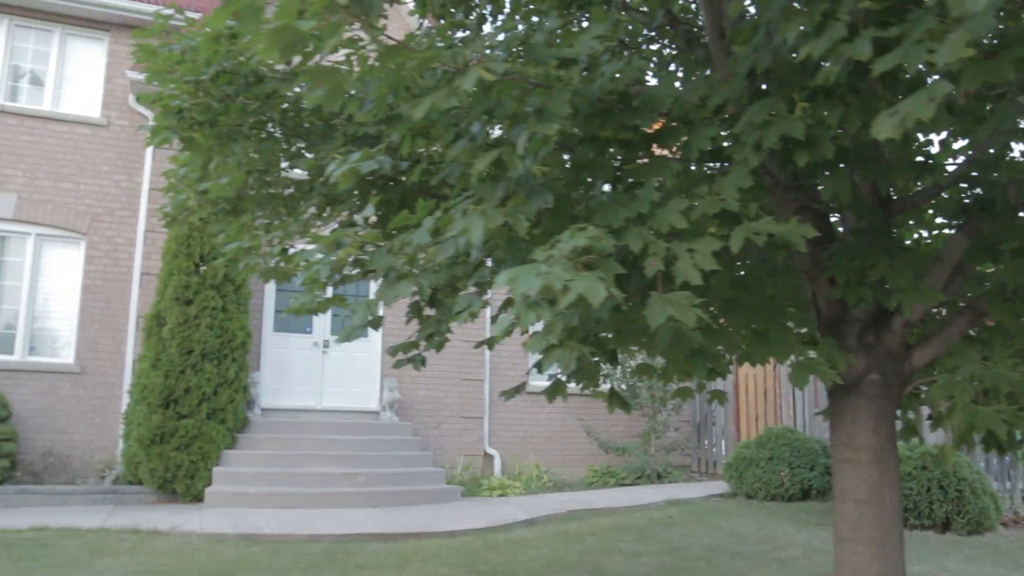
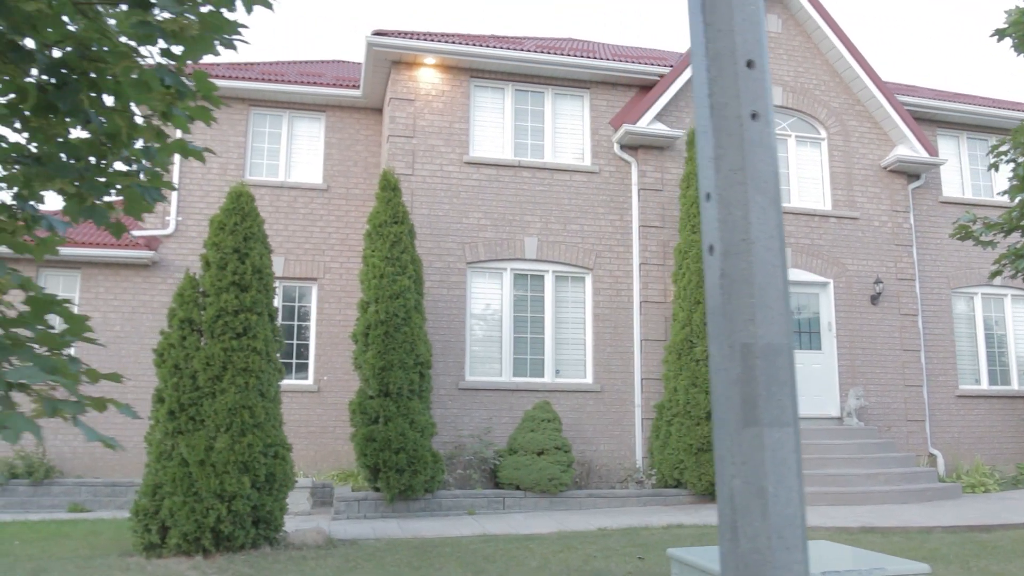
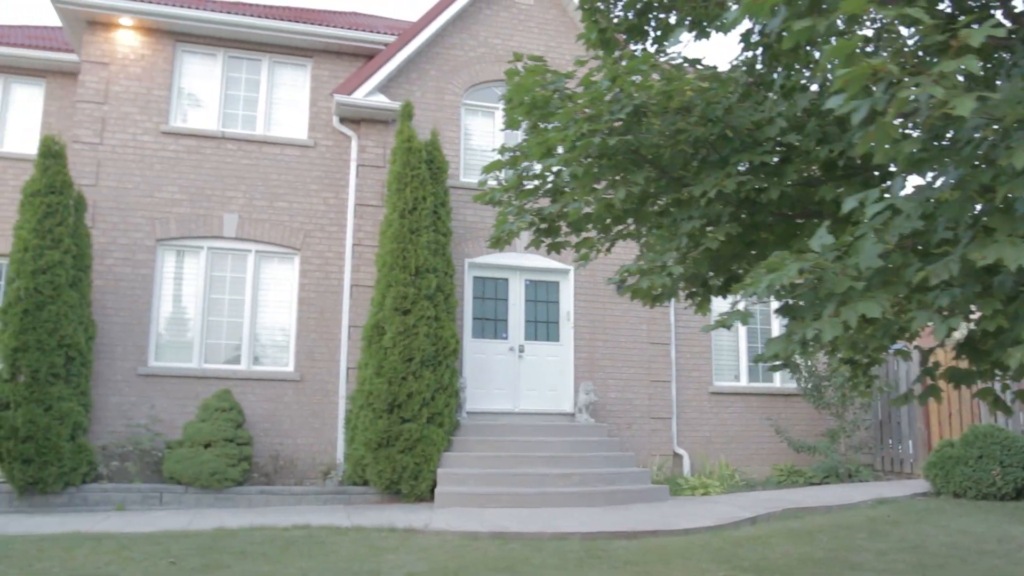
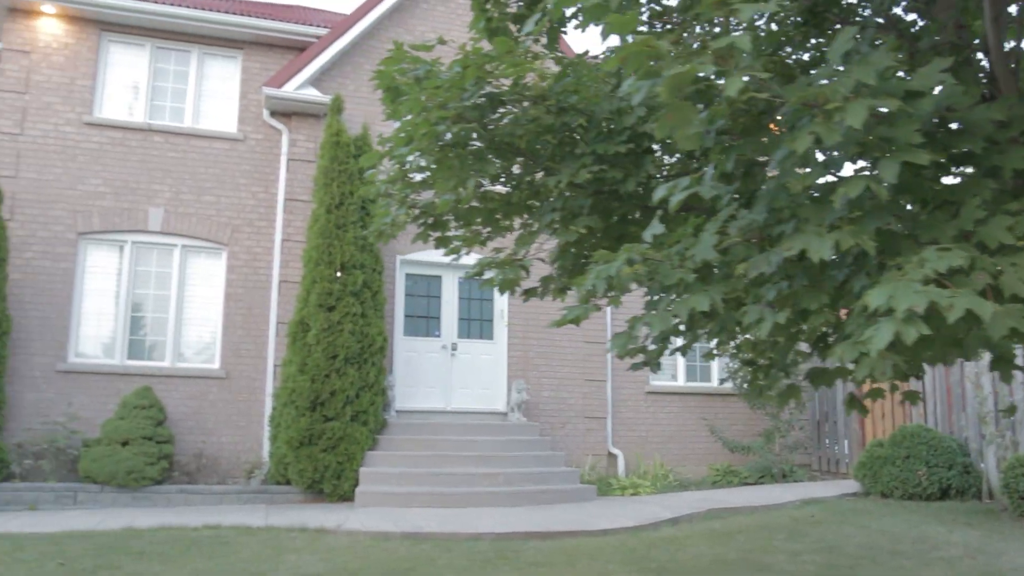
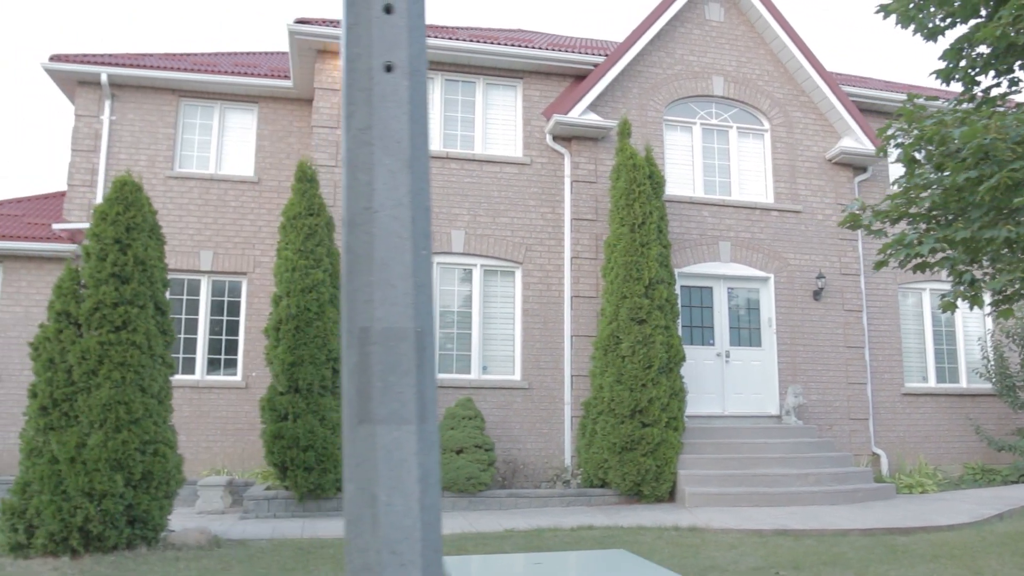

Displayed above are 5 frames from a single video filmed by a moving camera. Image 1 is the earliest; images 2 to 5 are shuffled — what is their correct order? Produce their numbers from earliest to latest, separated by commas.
4, 3, 5, 2
